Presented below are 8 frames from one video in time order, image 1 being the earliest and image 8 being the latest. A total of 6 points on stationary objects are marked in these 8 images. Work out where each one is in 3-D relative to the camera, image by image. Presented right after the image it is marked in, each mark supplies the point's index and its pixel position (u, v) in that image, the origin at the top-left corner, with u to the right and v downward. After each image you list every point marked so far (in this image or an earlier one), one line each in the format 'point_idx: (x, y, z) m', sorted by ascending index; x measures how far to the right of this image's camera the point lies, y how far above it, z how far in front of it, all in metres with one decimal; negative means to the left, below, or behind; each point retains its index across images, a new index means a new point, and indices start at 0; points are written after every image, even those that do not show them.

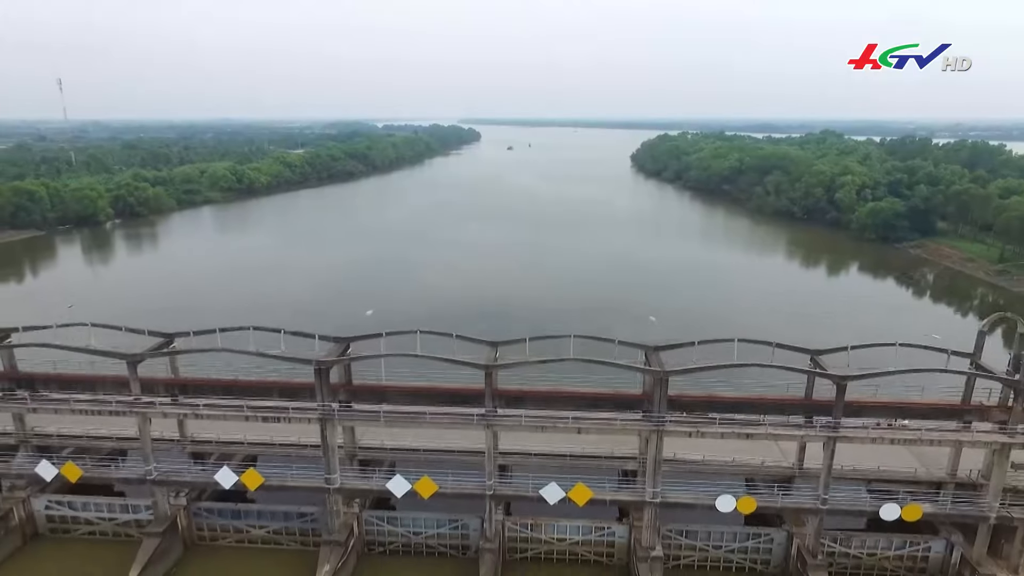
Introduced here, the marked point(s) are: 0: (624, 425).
0: (+1.9, -2.3, +11.7) m
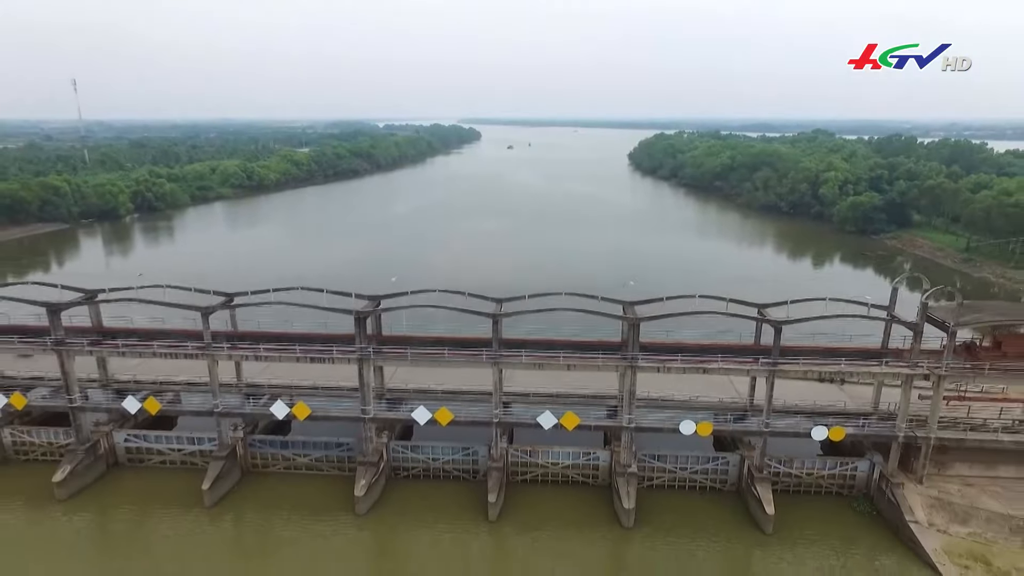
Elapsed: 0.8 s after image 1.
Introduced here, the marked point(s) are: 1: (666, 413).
0: (+2.0, -1.5, +14.4) m
1: (+3.4, -2.7, +15.2) m
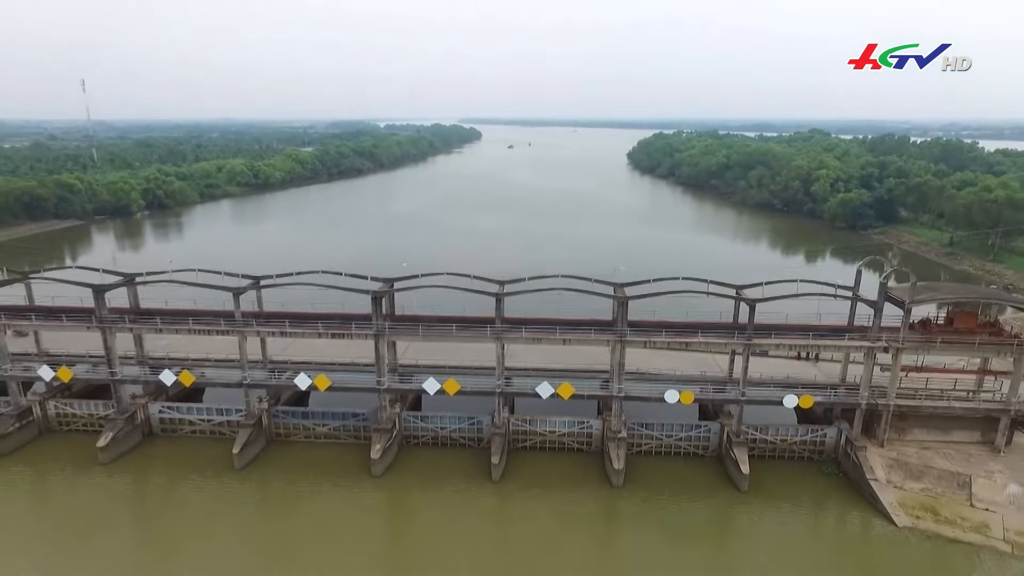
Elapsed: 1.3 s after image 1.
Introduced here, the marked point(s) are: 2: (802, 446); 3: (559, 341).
0: (+2.0, -1.1, +16.0) m
1: (+3.4, -2.3, +16.7) m
2: (+7.2, -3.9, +17.0) m
3: (+1.1, -1.2, +16.1) m
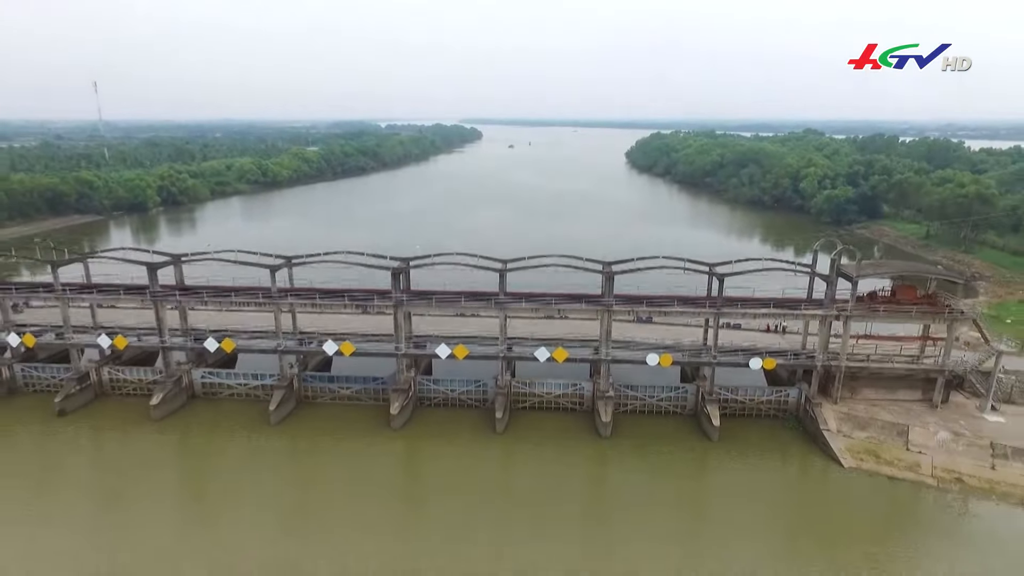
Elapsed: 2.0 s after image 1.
0: (+2.0, -0.5, +18.4) m
1: (+3.4, -1.7, +19.1) m
2: (+7.2, -3.3, +19.4) m
3: (+1.1, -0.6, +18.5) m
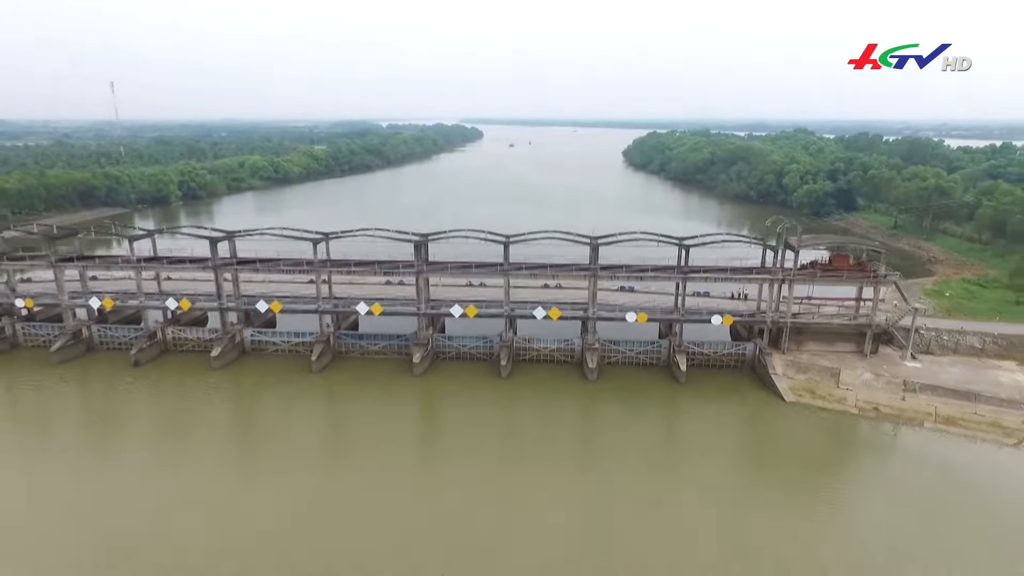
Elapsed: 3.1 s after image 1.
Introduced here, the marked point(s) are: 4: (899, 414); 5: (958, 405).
0: (+2.1, +0.5, +22.1) m
1: (+3.5, -0.7, +22.9) m
2: (+7.3, -2.3, +23.1) m
3: (+1.2, +0.4, +22.2) m
4: (+11.0, -3.6, +19.7) m
5: (+12.6, -3.2, +19.5) m
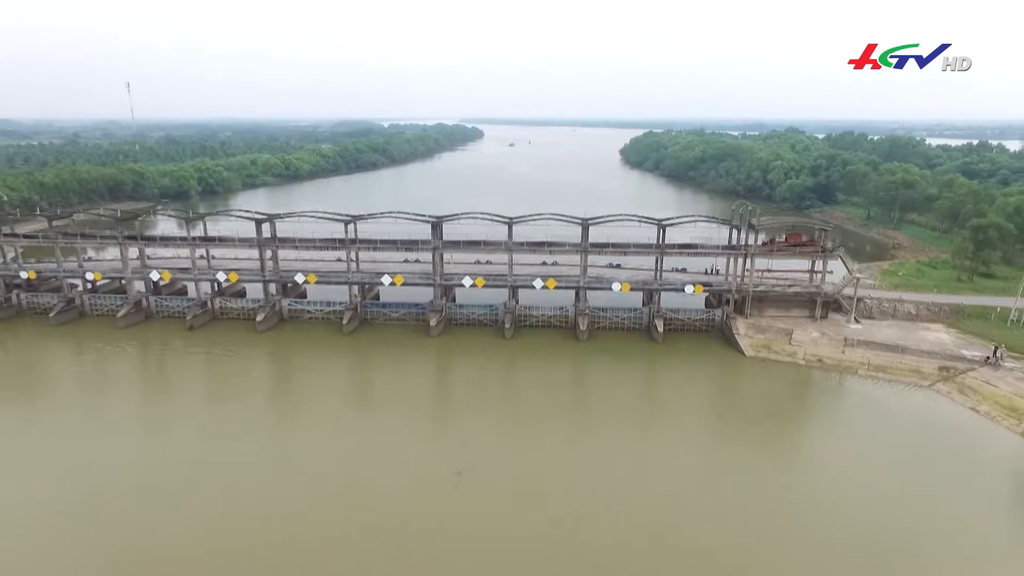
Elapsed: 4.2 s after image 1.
0: (+2.2, +1.5, +25.9) m
1: (+3.6, +0.3, +26.6) m
2: (+7.4, -1.3, +26.9) m
3: (+1.3, +1.4, +25.9) m
4: (+11.1, -2.6, +23.4) m
5: (+12.7, -2.3, +23.3) m
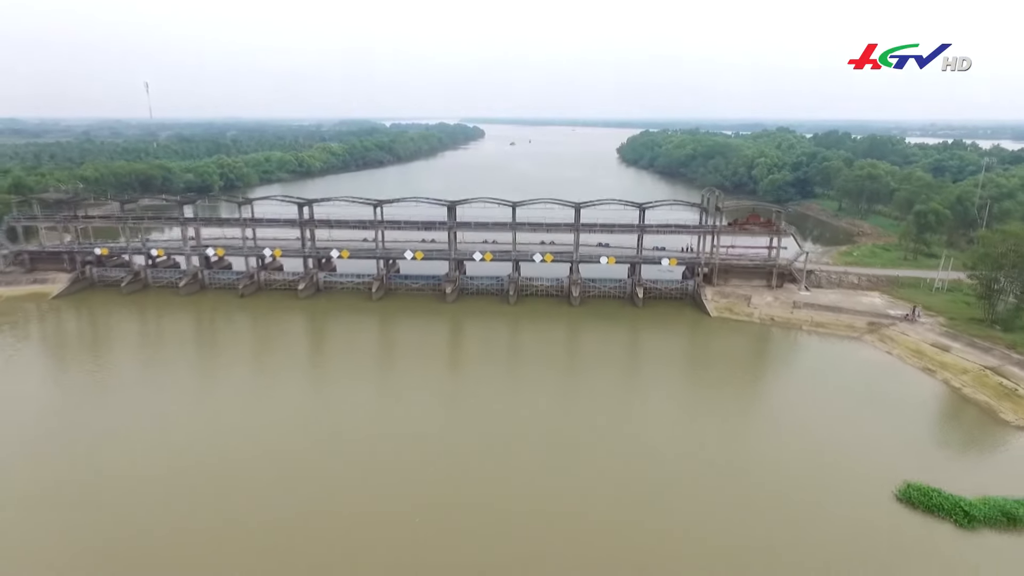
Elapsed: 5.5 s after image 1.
0: (+2.3, +2.6, +30.5) m
1: (+3.8, +1.5, +31.3) m
2: (+7.6, -0.1, +31.5) m
3: (+1.5, +2.6, +30.6) m
4: (+11.3, -1.4, +28.1) m
5: (+12.8, -1.1, +27.9) m
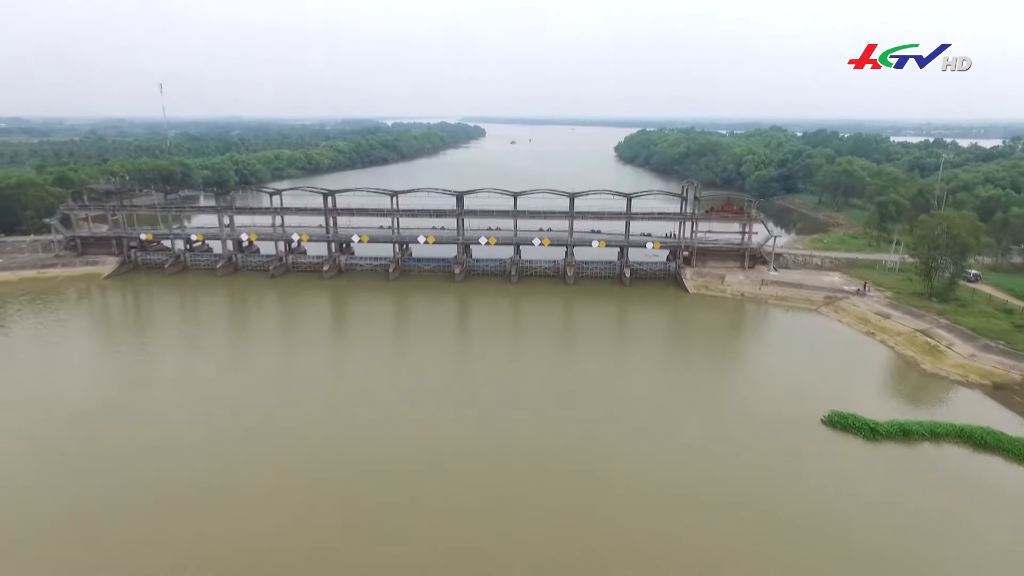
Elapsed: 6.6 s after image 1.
0: (+2.4, +3.6, +34.3) m
1: (+3.9, +2.4, +35.1) m
2: (+7.6, +0.8, +35.3) m
3: (+1.5, +3.5, +34.4) m
4: (+11.4, -0.5, +31.9) m
5: (+12.9, -0.1, +31.7) m
